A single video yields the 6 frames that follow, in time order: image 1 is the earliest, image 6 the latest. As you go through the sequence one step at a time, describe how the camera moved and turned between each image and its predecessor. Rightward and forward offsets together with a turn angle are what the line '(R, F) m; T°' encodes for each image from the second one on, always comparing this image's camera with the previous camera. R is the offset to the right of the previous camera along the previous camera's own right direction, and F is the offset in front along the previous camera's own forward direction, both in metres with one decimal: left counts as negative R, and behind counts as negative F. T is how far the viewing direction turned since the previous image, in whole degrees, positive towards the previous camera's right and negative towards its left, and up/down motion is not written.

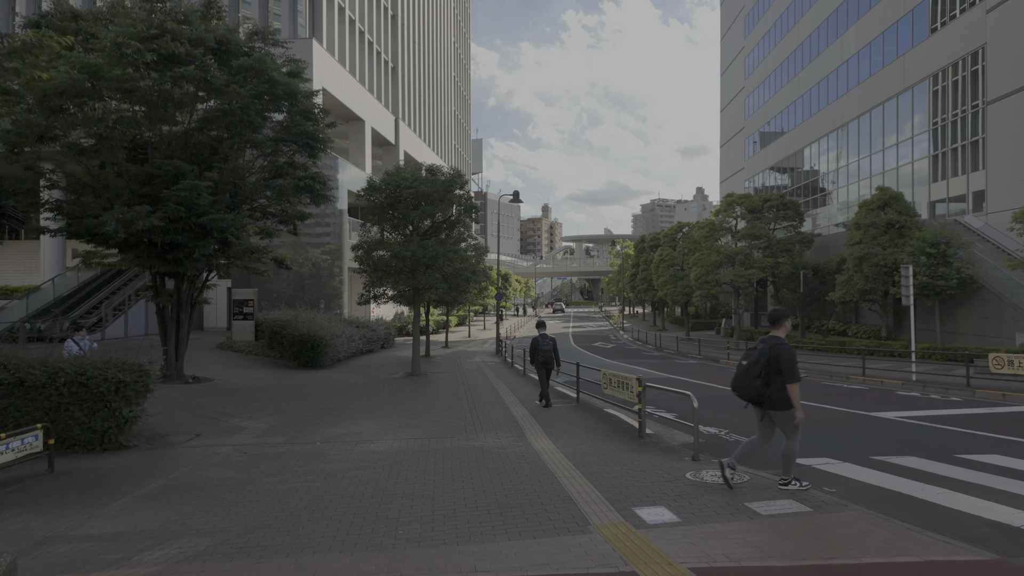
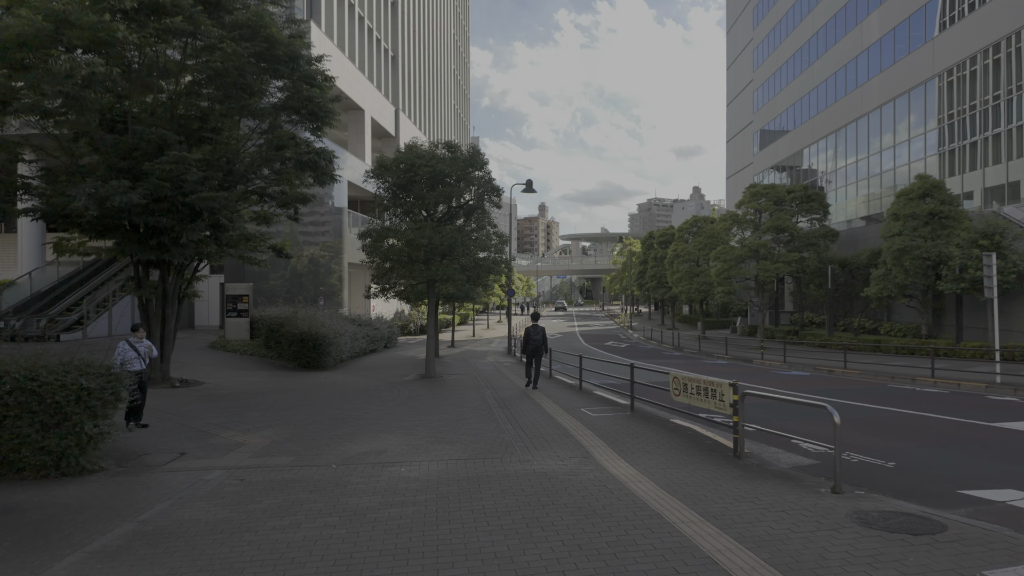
(-0.8, +1.7) m; +1°
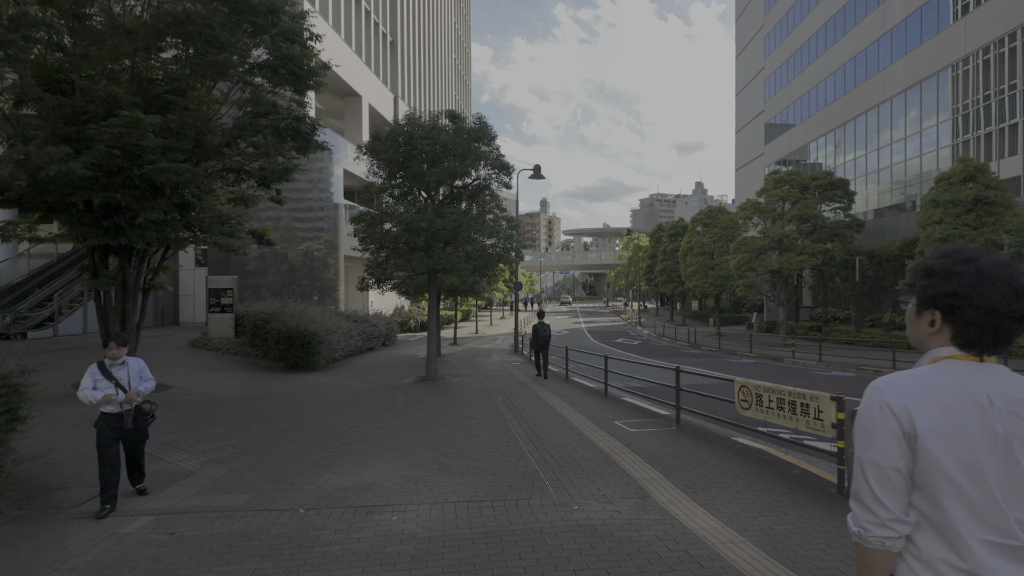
(-0.2, +1.7) m; 0°
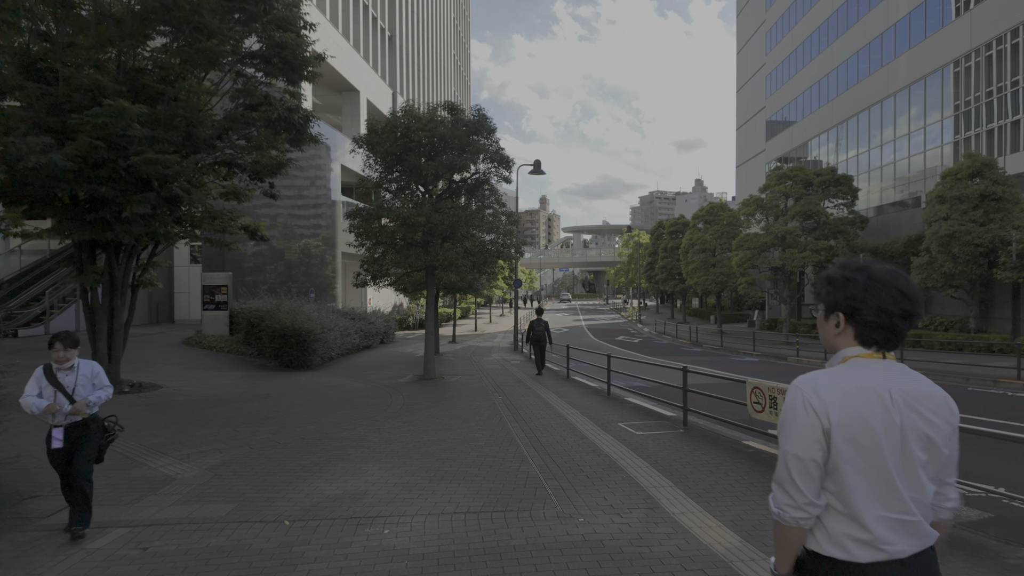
(0.0, +0.3) m; 0°
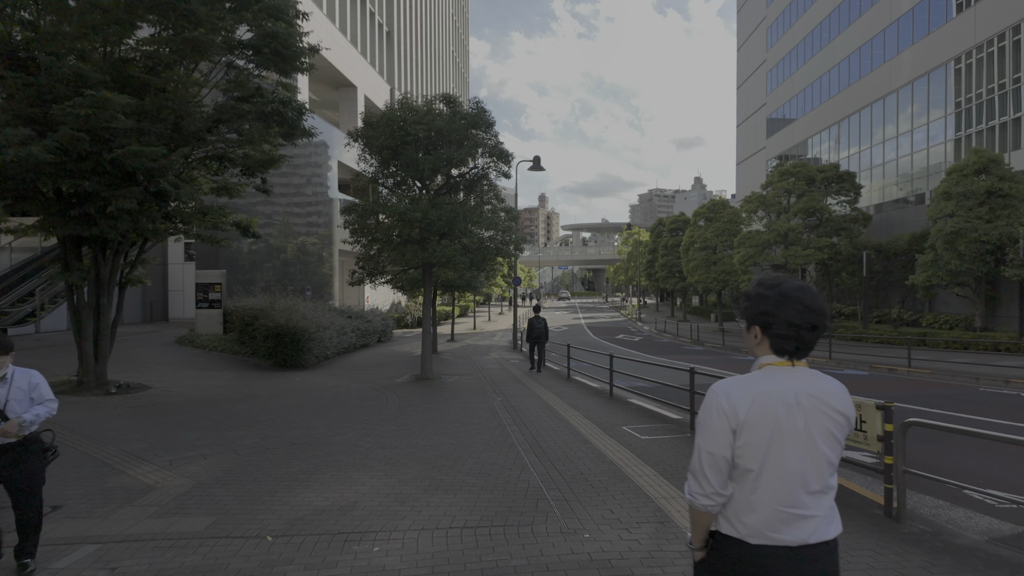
(0.0, +0.3) m; 0°
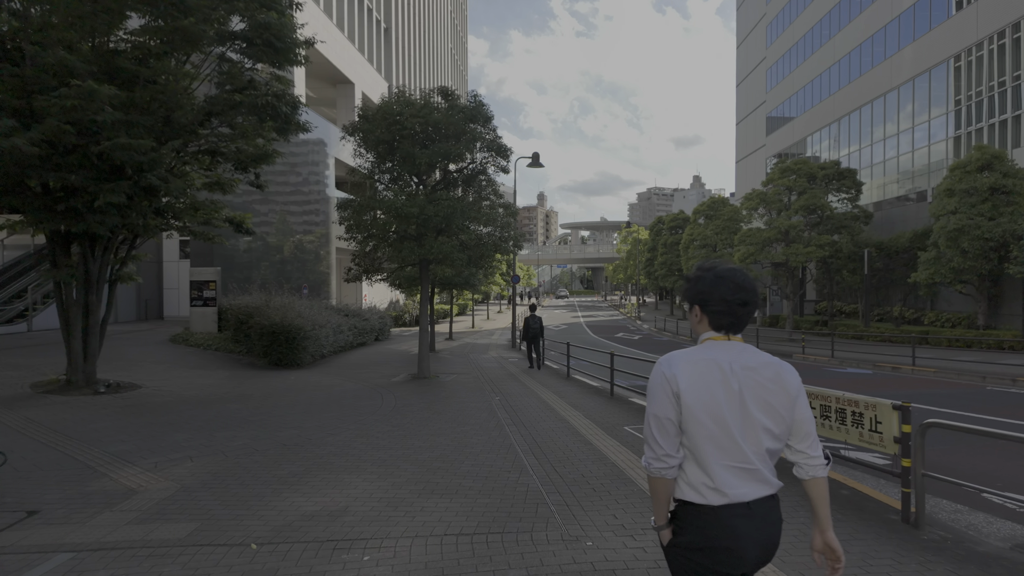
(0.0, +0.2) m; 0°
